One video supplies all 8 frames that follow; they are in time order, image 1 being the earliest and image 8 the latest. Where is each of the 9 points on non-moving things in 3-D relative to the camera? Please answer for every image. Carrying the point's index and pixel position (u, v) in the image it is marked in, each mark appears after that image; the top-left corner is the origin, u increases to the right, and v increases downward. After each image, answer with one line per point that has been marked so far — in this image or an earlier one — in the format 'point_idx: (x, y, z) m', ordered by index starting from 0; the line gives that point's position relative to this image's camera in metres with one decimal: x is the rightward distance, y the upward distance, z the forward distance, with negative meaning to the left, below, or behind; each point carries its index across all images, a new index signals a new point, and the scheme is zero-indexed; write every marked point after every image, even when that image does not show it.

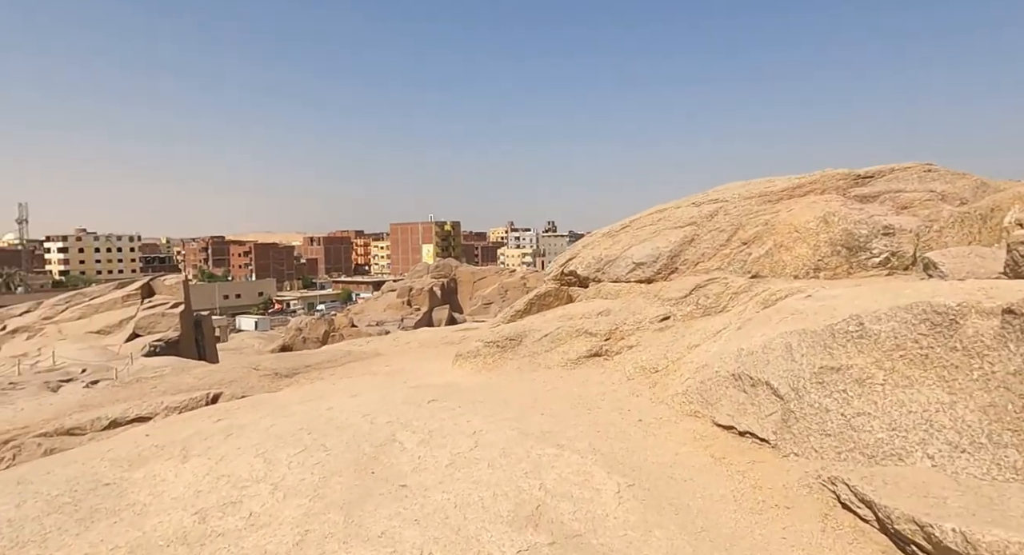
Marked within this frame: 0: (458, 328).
0: (-0.9, -0.9, +11.3) m
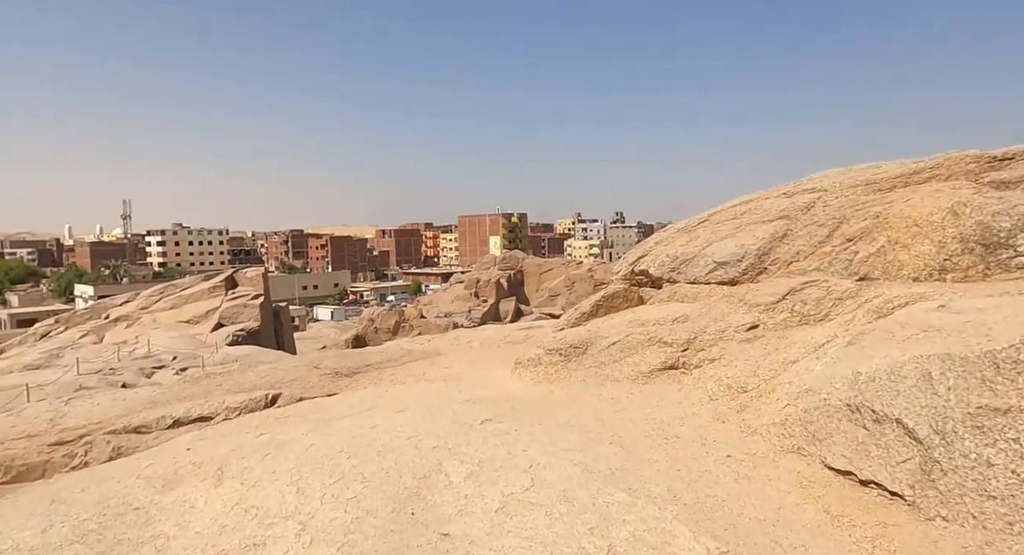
0: (+0.2, -0.8, +10.8) m
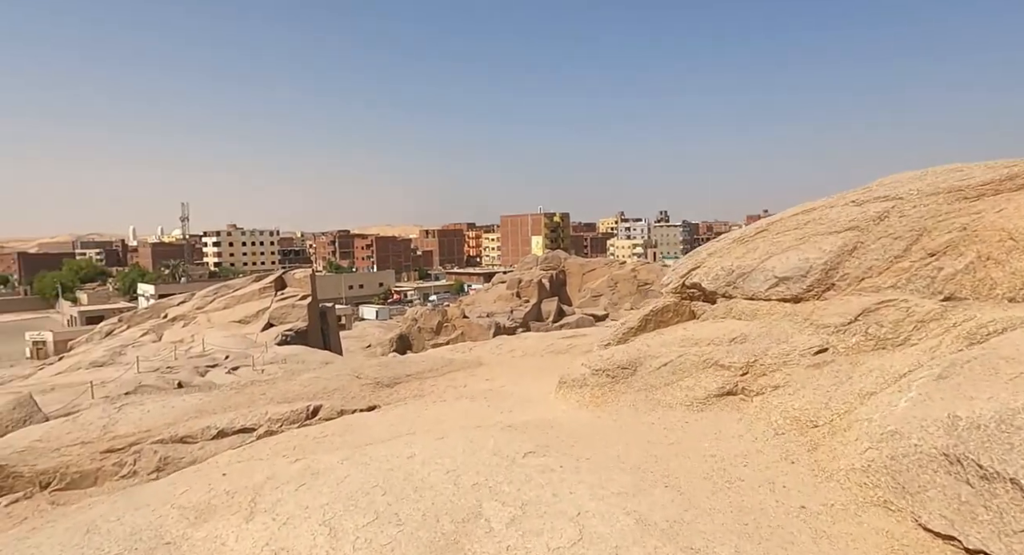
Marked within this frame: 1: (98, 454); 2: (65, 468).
0: (+0.9, -0.9, +10.5) m
1: (-5.1, -2.2, +8.5) m
2: (-5.4, -2.3, +8.3) m
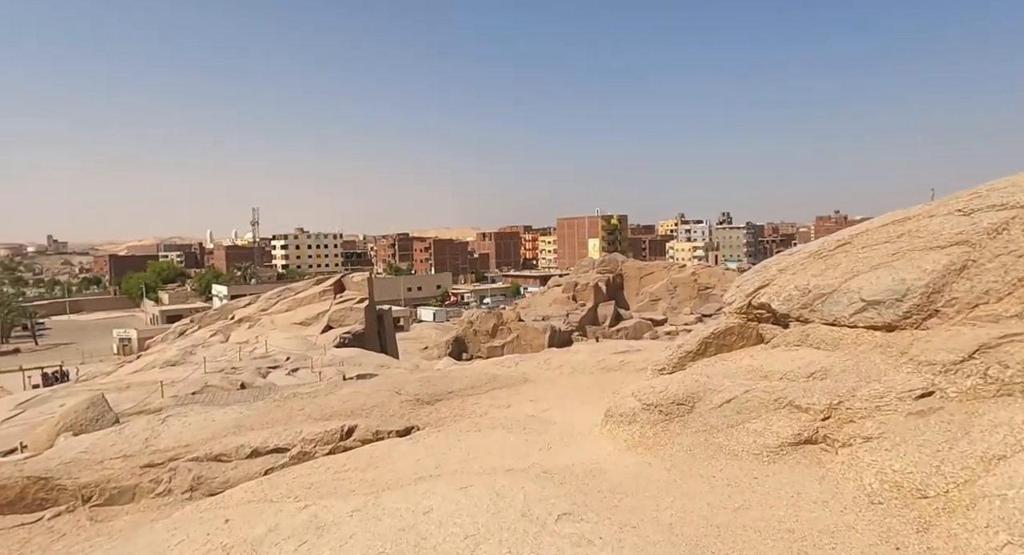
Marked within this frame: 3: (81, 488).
0: (+1.6, -1.1, +9.9) m
1: (-4.6, -2.3, +8.3) m
2: (-4.9, -2.4, +8.1) m
3: (-5.1, -2.5, +8.1) m
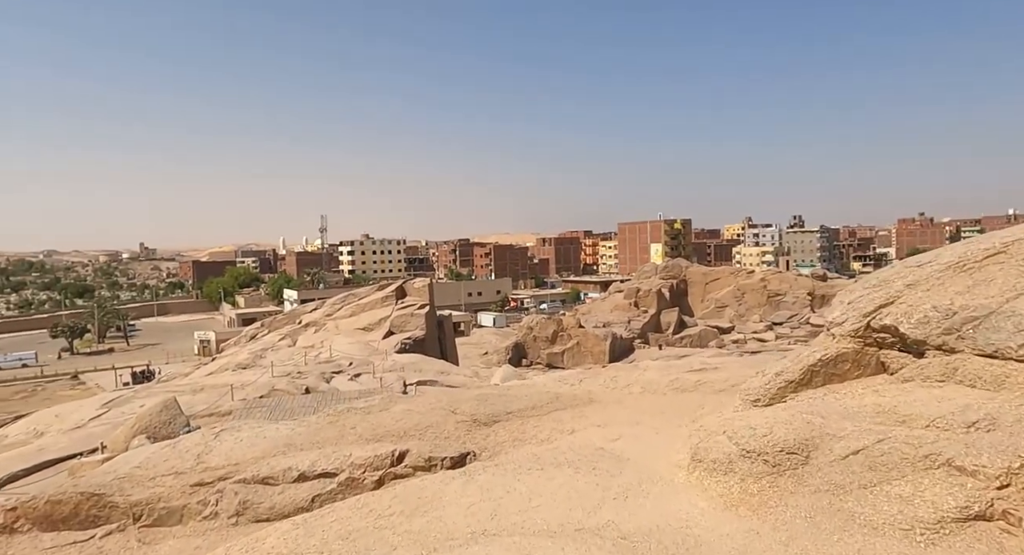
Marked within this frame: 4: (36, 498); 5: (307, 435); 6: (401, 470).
0: (+2.4, -1.2, +9.0) m
1: (-3.8, -2.5, +8.0) m
2: (-4.1, -2.6, +7.8) m
3: (-4.4, -2.6, +7.8) m
4: (-5.3, -2.5, +7.6) m
5: (-2.5, -2.0, +8.3) m
6: (-1.1, -1.9, +6.7) m
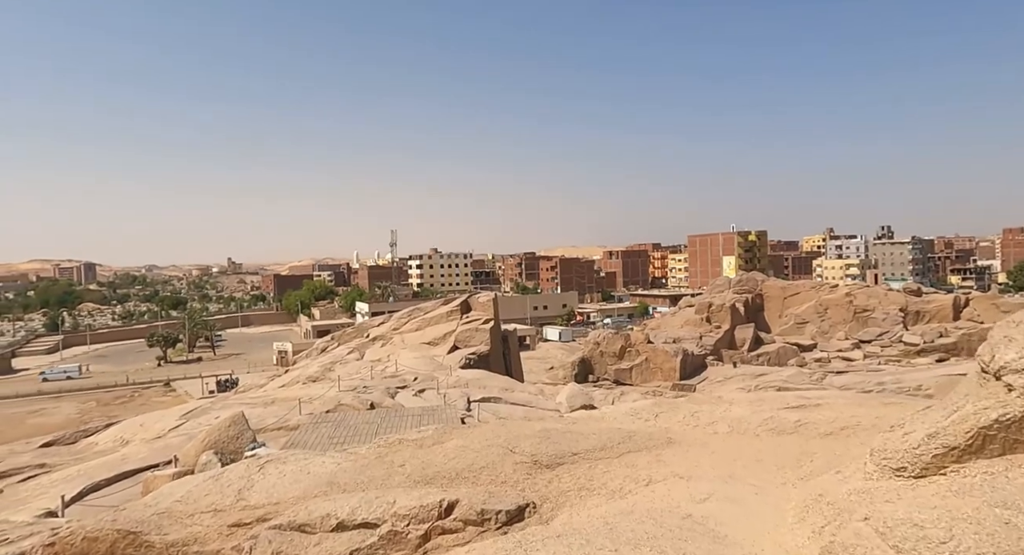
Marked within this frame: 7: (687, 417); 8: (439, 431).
0: (+3.2, -1.4, +7.8) m
1: (-3.1, -2.7, +7.4) m
2: (-3.4, -2.8, +7.2) m
3: (-3.7, -2.8, +7.2) m
4: (-4.6, -2.7, +7.2) m
5: (-1.8, -2.2, +7.6) m
6: (-0.5, -2.1, +5.8) m
7: (+2.1, -1.6, +8.0) m
8: (-1.0, -2.1, +9.0) m
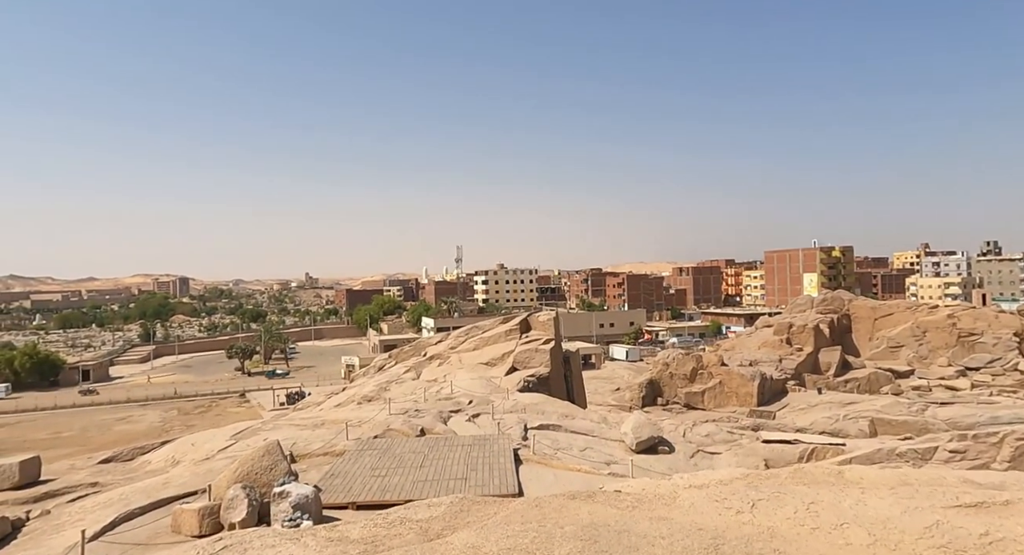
0: (+3.5, -1.7, +5.2) m
1: (-2.9, -2.9, +5.4) m
2: (-3.2, -3.0, +5.3) m
3: (-3.4, -3.1, +5.3) m
4: (-4.4, -2.9, +5.3) m
5: (-1.5, -2.4, +5.5) m
6: (-0.4, -2.3, +3.6) m
7: (+2.3, -1.9, +5.5) m
8: (-0.6, -2.3, +6.8) m
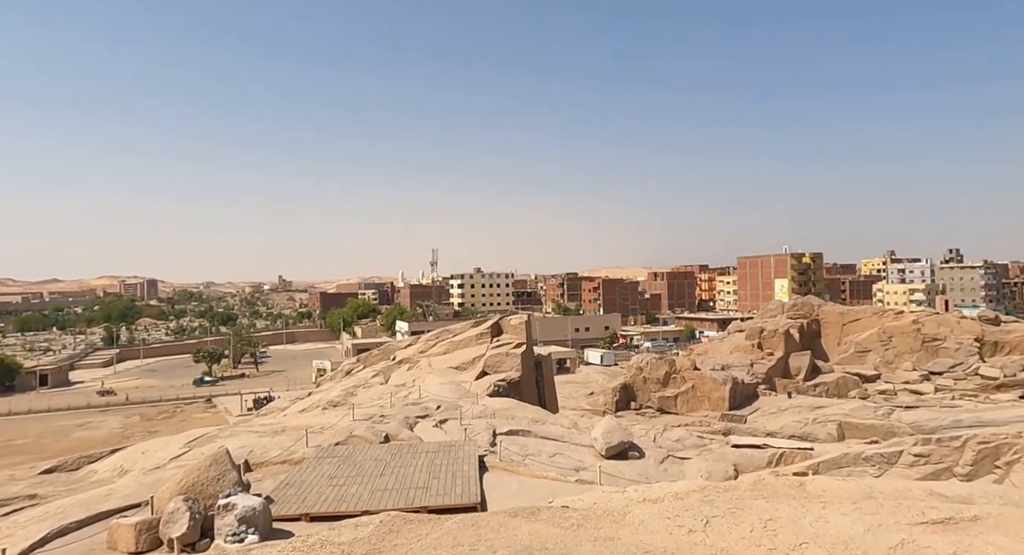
0: (+2.9, -1.7, +4.8) m
1: (-3.4, -2.9, +4.7) m
2: (-3.7, -3.0, +4.6) m
3: (-4.0, -3.0, +4.5) m
4: (-4.9, -2.8, +4.6) m
5: (-2.1, -2.4, +4.8) m
6: (-0.9, -2.2, +3.0) m
7: (+1.8, -1.8, +5.0) m
8: (-1.1, -2.3, +6.2) m
